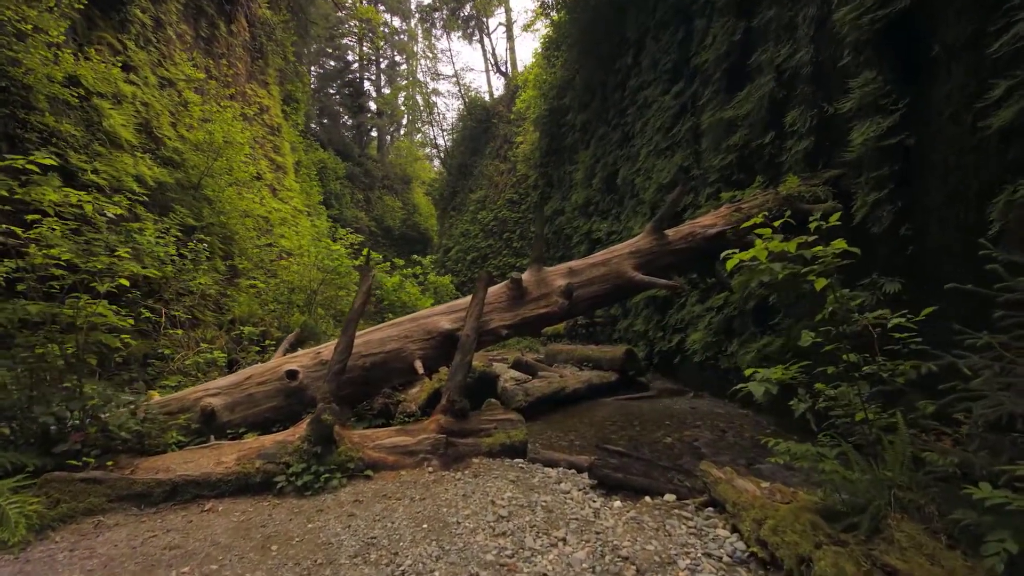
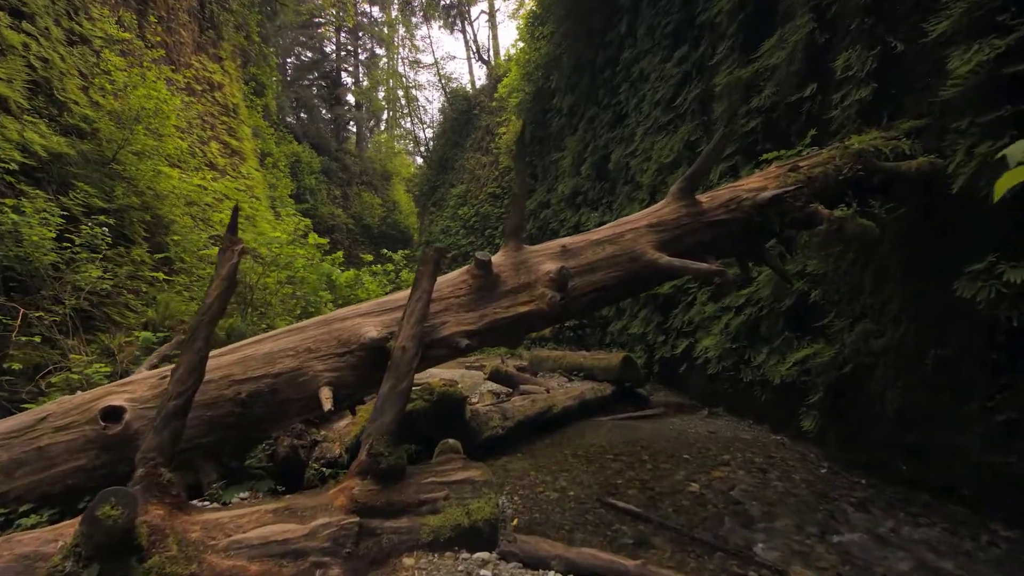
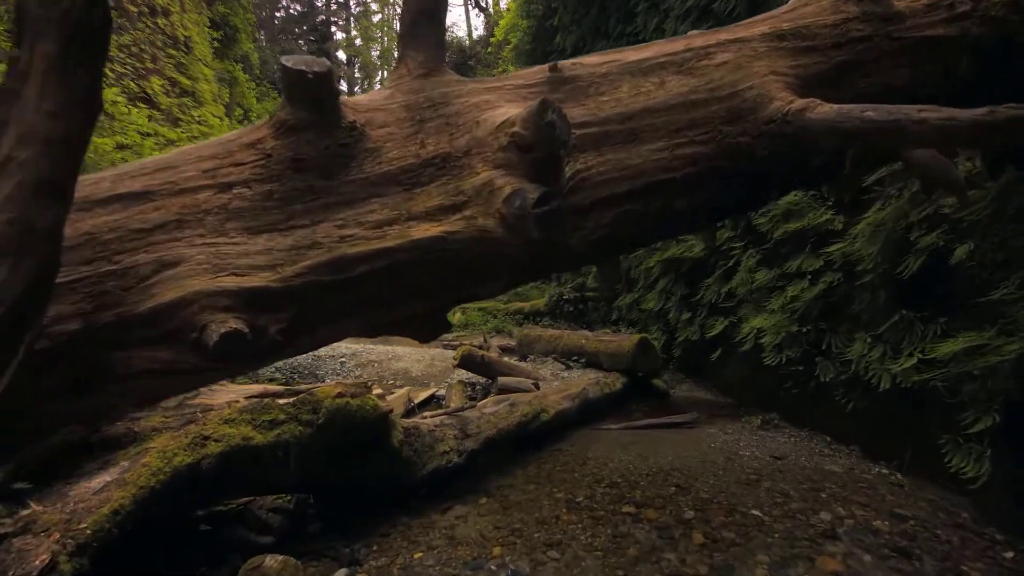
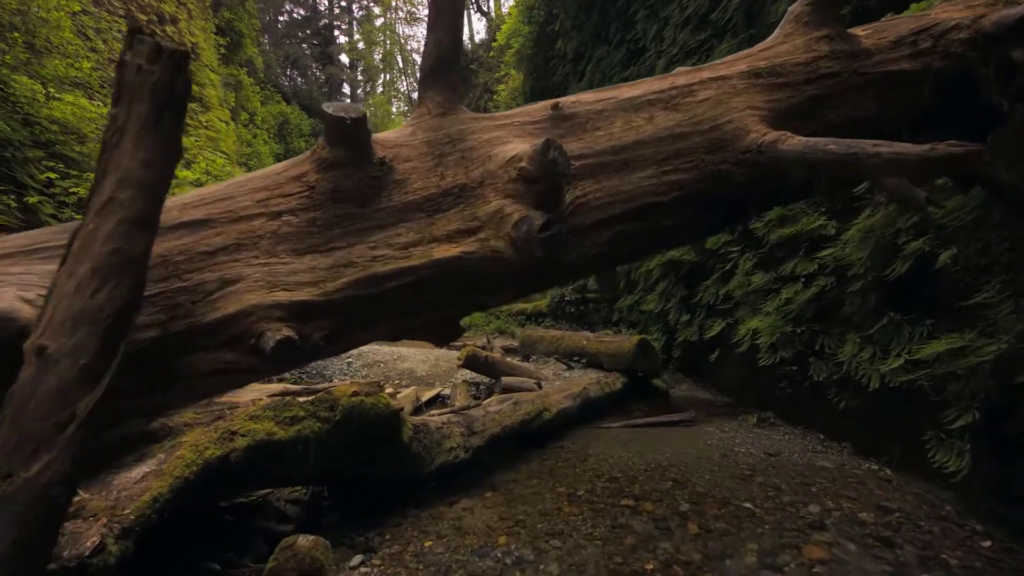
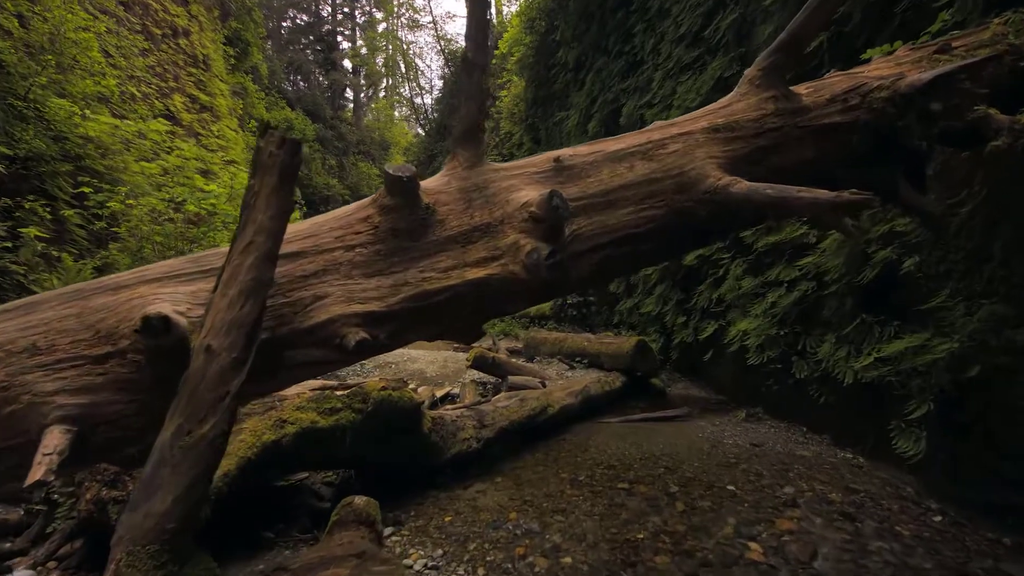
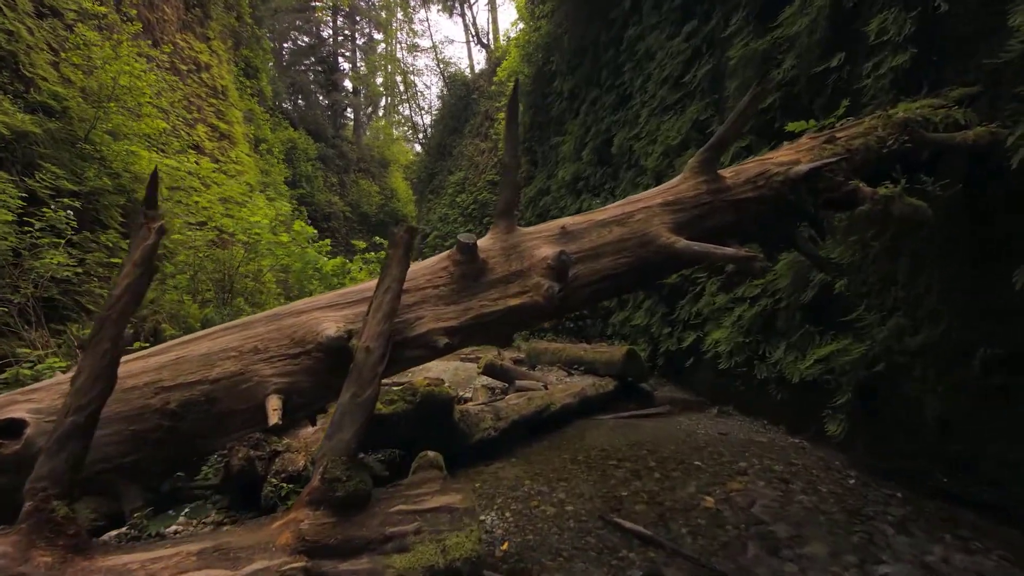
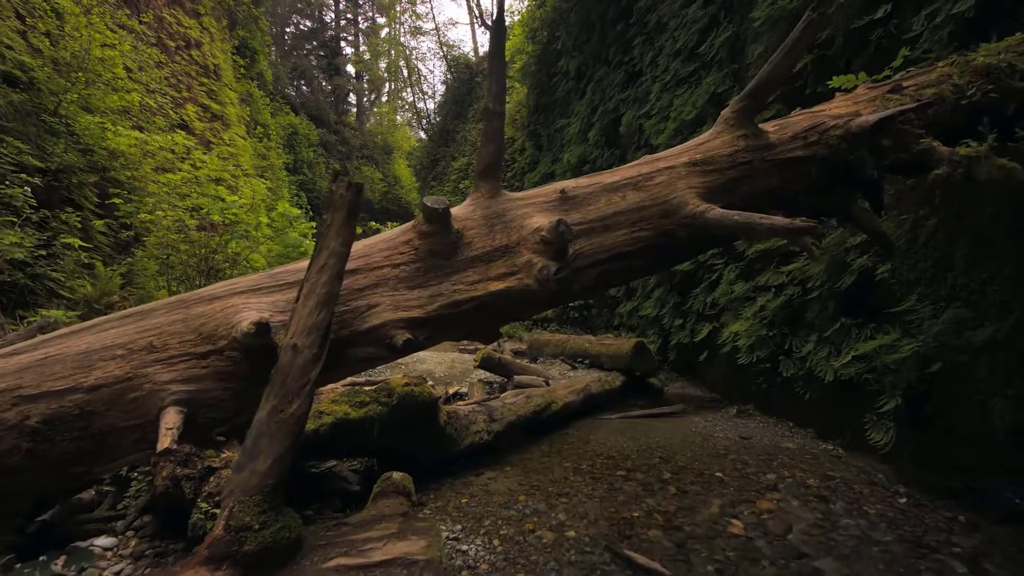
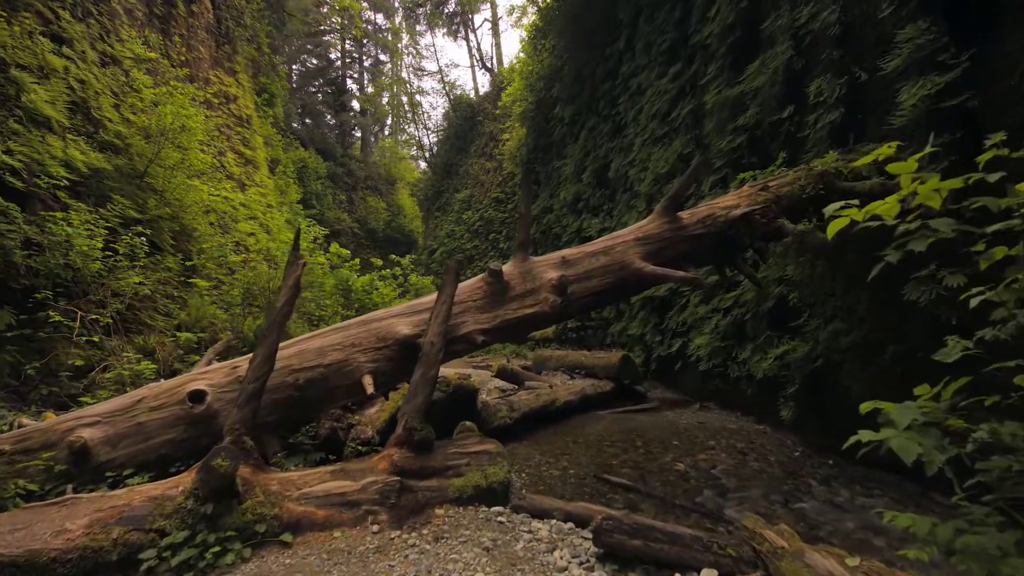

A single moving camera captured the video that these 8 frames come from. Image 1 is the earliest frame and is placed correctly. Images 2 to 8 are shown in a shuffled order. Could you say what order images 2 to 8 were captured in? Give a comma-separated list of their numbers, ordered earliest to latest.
8, 2, 6, 7, 5, 4, 3
